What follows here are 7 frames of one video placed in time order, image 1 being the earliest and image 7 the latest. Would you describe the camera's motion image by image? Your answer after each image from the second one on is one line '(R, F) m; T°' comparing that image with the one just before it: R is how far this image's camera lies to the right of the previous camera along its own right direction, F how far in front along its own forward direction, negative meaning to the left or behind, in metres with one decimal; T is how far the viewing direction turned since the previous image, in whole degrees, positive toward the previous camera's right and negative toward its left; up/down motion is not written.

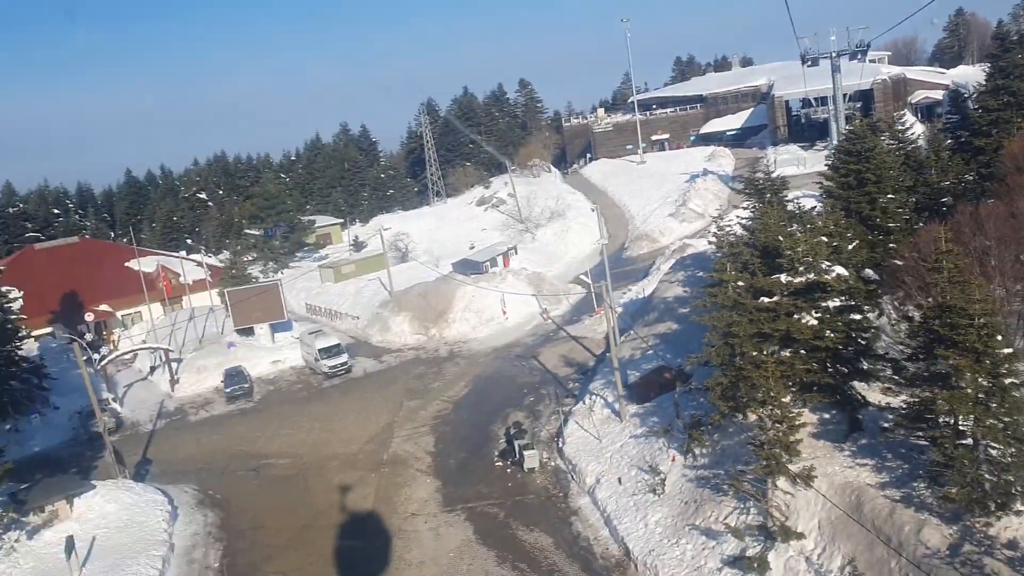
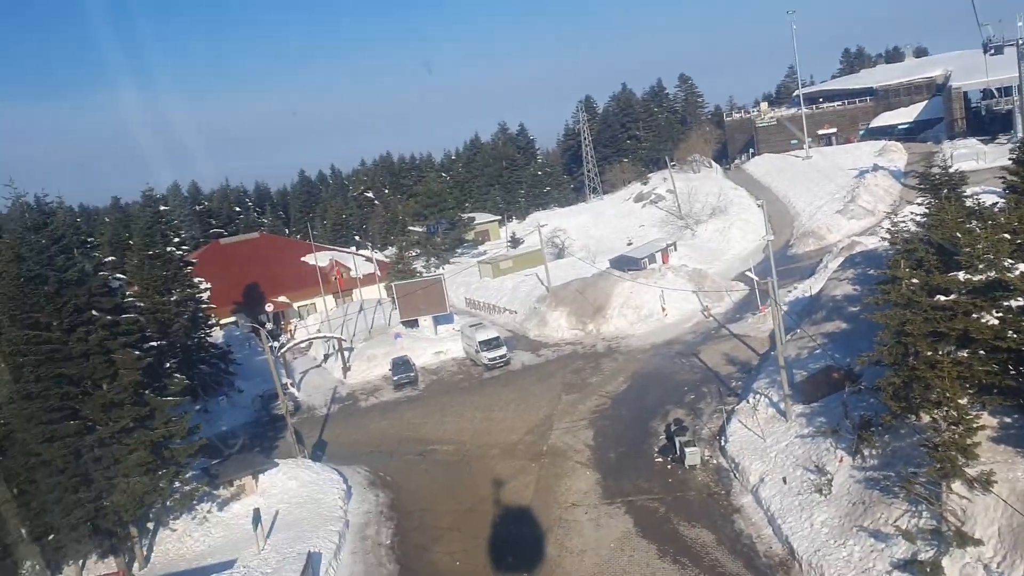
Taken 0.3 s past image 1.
(-0.1, -0.2) m; -9°
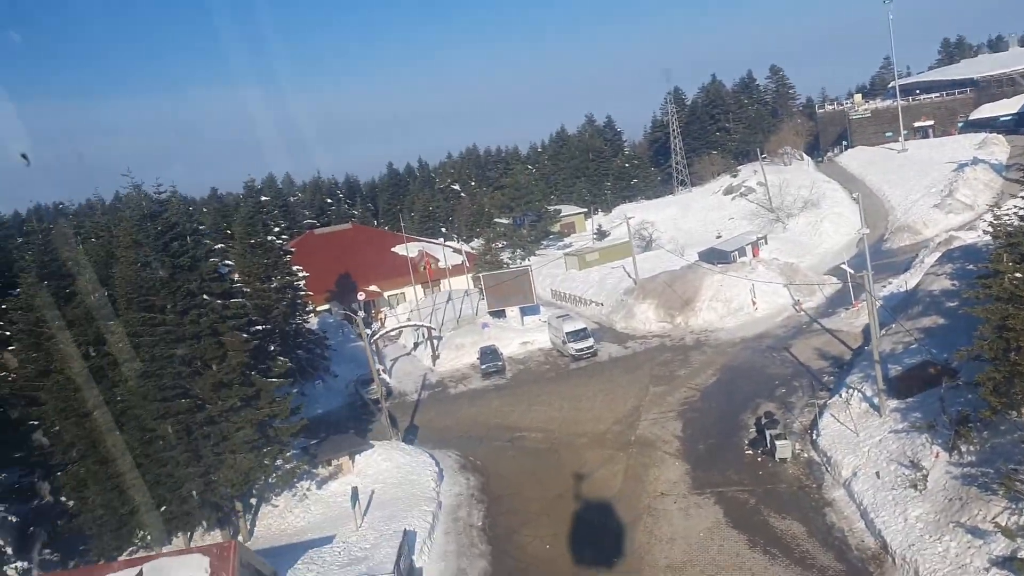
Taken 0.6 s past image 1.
(-0.1, -0.2) m; -5°
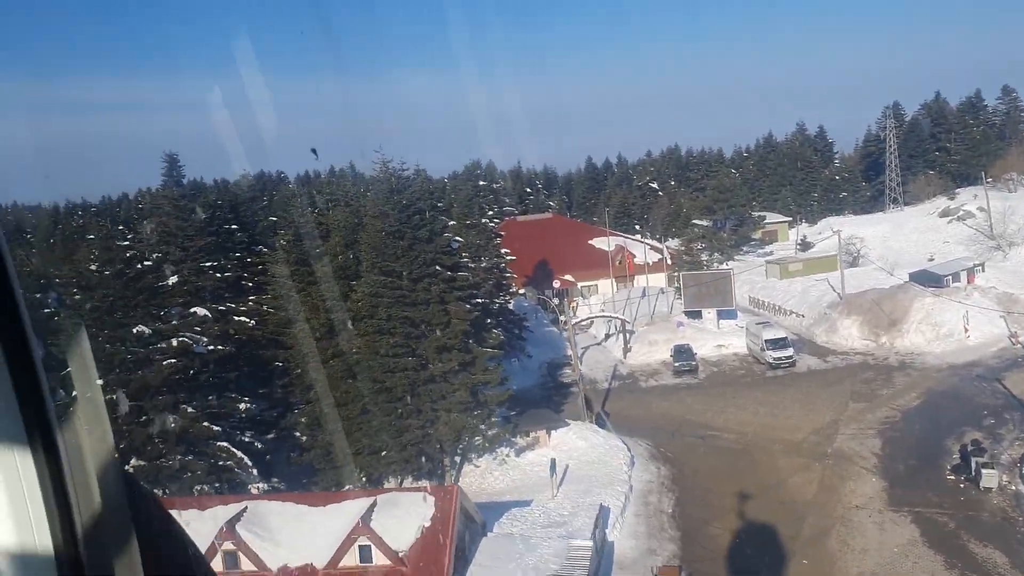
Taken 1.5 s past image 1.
(-0.4, -0.6) m; -11°
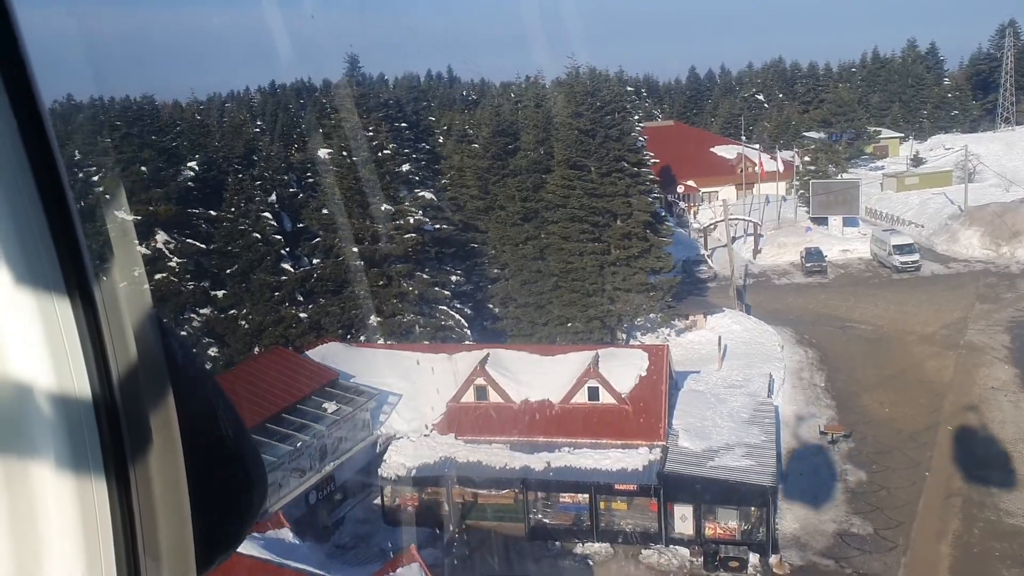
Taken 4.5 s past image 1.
(-1.6, -1.7) m; -4°
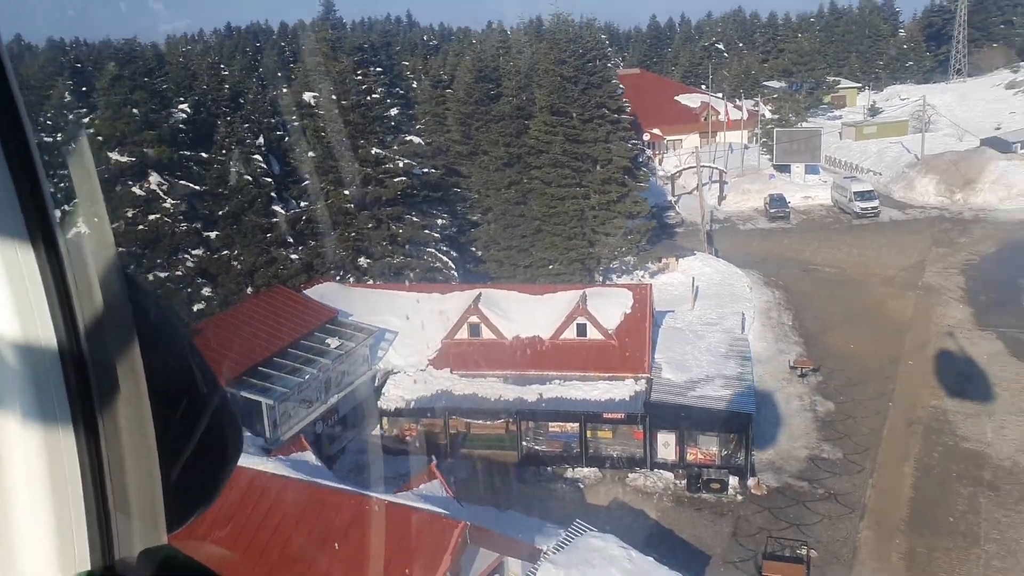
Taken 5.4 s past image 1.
(-0.4, -0.4) m; +3°
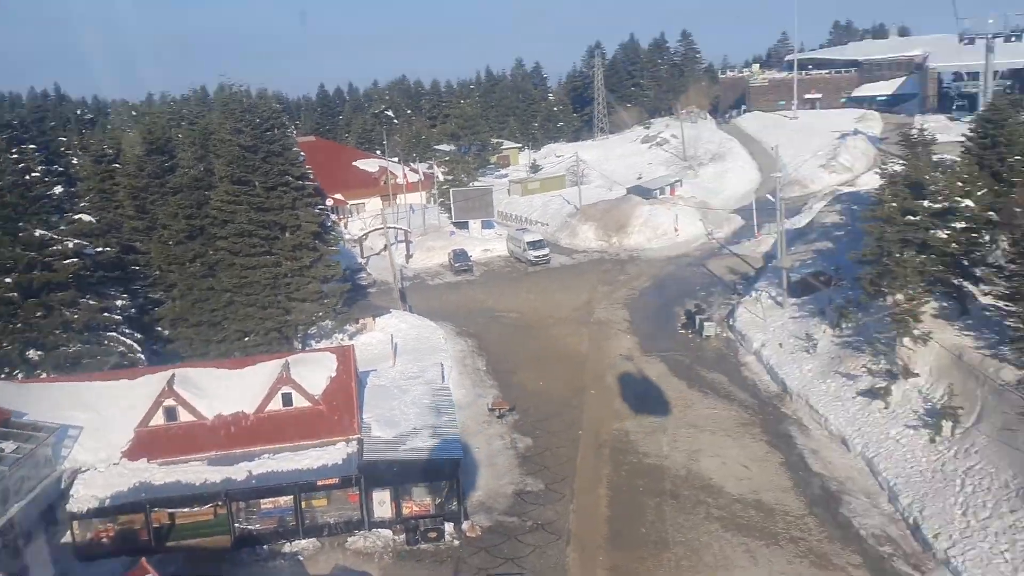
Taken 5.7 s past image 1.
(-0.1, -0.2) m; +18°
